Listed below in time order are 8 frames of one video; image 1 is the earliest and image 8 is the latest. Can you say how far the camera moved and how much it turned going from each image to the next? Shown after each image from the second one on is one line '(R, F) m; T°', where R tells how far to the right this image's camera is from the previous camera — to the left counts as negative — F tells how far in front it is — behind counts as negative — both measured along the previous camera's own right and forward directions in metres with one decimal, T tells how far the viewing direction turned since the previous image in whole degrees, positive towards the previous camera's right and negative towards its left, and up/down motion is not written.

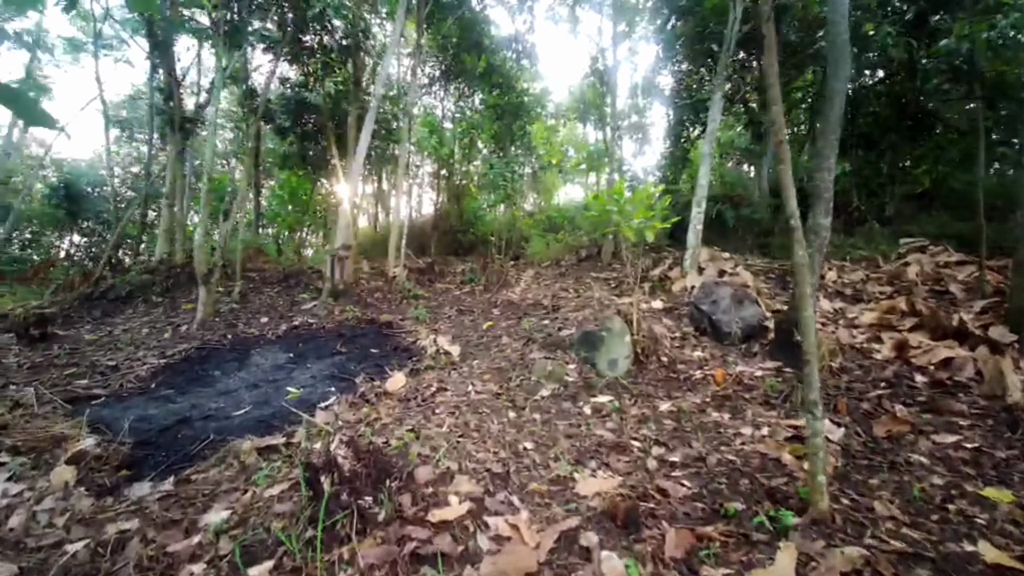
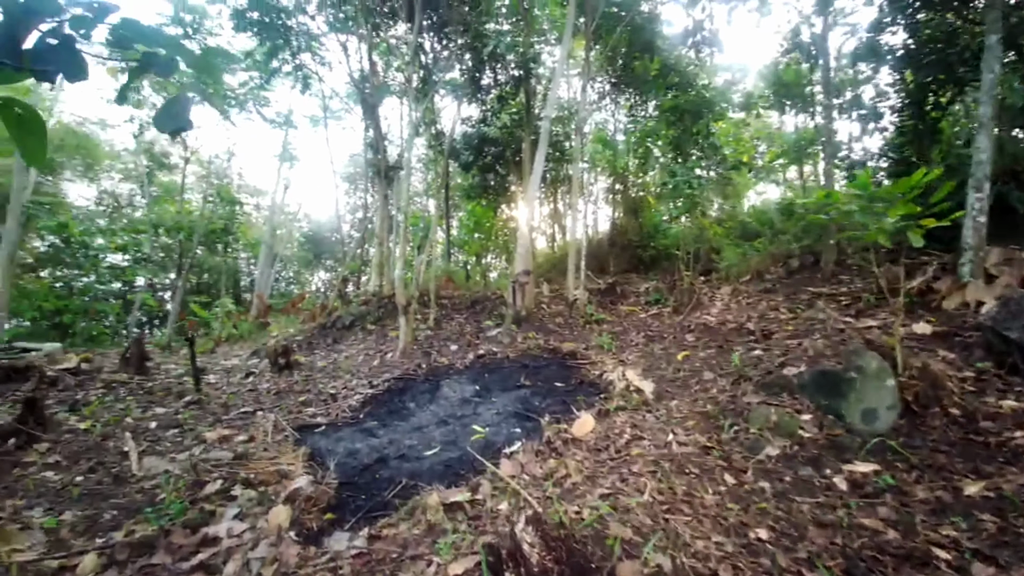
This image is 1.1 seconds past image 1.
(-0.2, +0.5) m; -21°
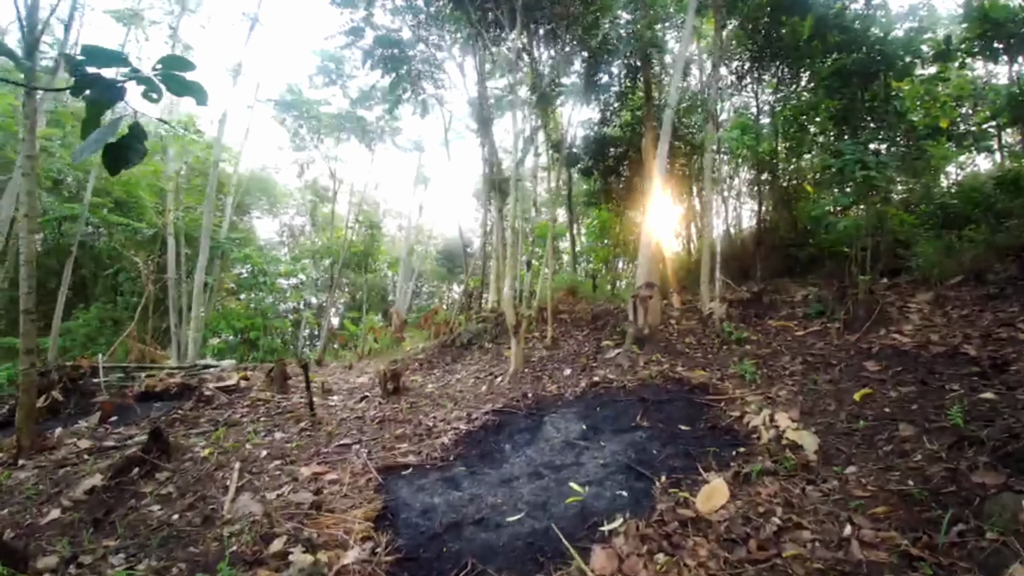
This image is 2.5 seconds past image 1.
(+0.3, +0.7) m; -16°
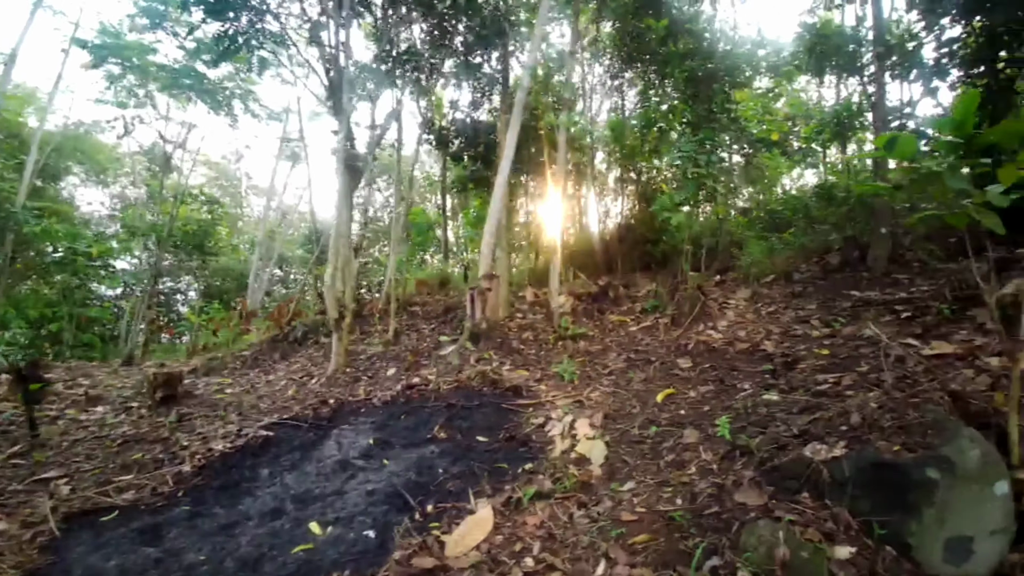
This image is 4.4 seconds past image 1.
(+0.9, +0.5) m; +12°
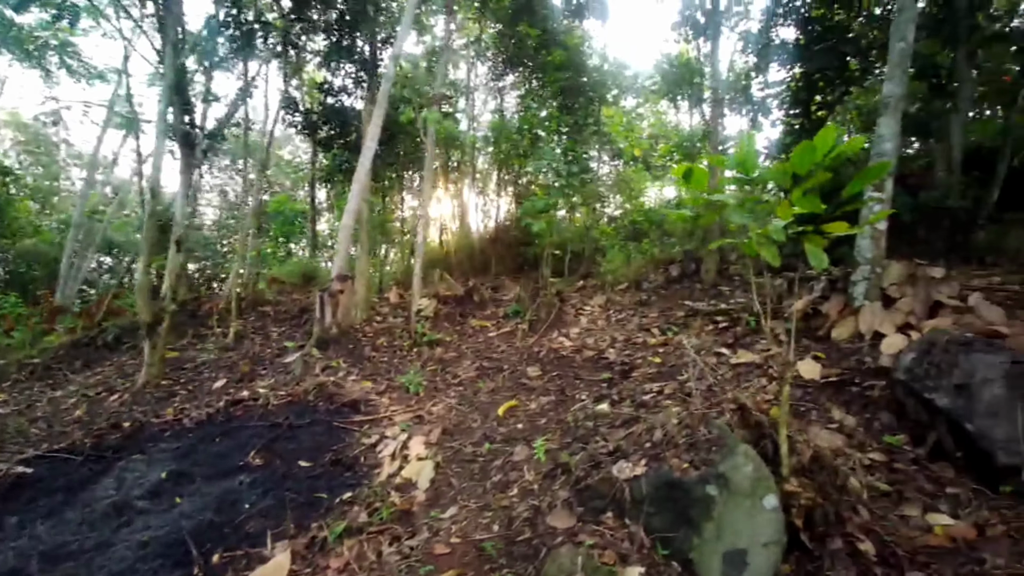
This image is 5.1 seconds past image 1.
(+0.4, +0.1) m; +13°
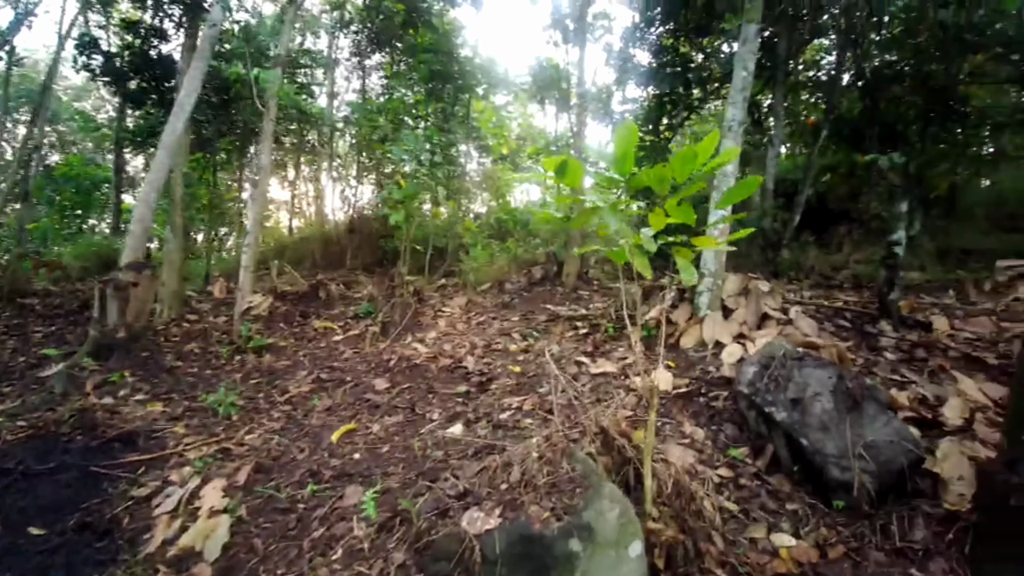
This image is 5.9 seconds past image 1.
(+0.1, +0.4) m; +16°
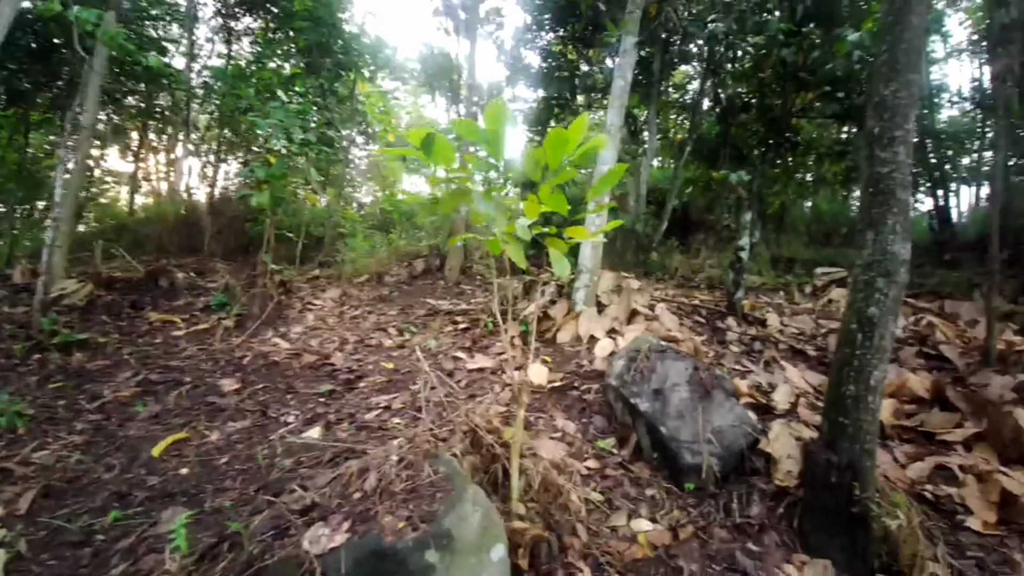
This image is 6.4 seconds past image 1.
(+0.1, +0.1) m; +13°
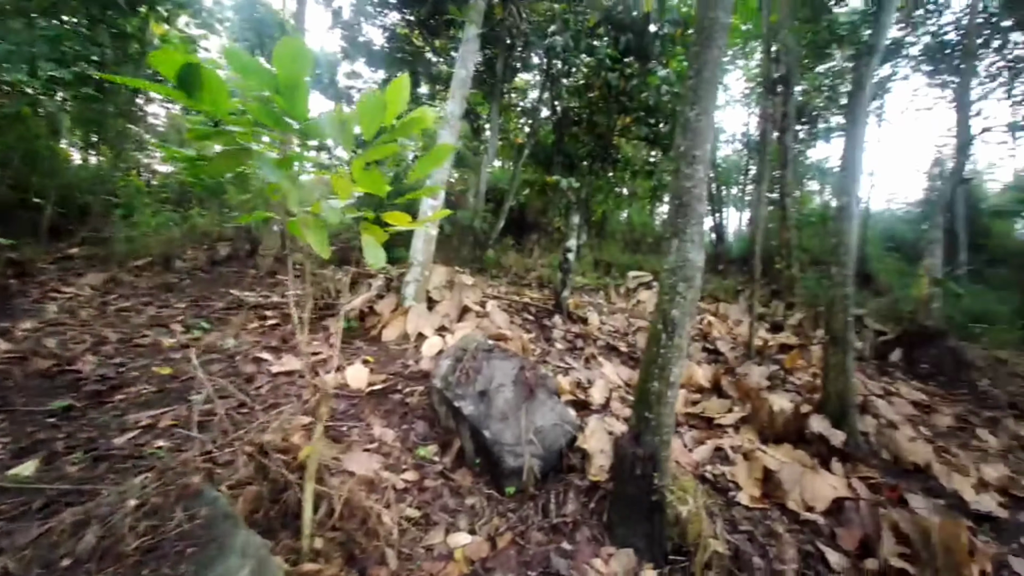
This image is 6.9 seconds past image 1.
(+0.1, +0.2) m; +19°
